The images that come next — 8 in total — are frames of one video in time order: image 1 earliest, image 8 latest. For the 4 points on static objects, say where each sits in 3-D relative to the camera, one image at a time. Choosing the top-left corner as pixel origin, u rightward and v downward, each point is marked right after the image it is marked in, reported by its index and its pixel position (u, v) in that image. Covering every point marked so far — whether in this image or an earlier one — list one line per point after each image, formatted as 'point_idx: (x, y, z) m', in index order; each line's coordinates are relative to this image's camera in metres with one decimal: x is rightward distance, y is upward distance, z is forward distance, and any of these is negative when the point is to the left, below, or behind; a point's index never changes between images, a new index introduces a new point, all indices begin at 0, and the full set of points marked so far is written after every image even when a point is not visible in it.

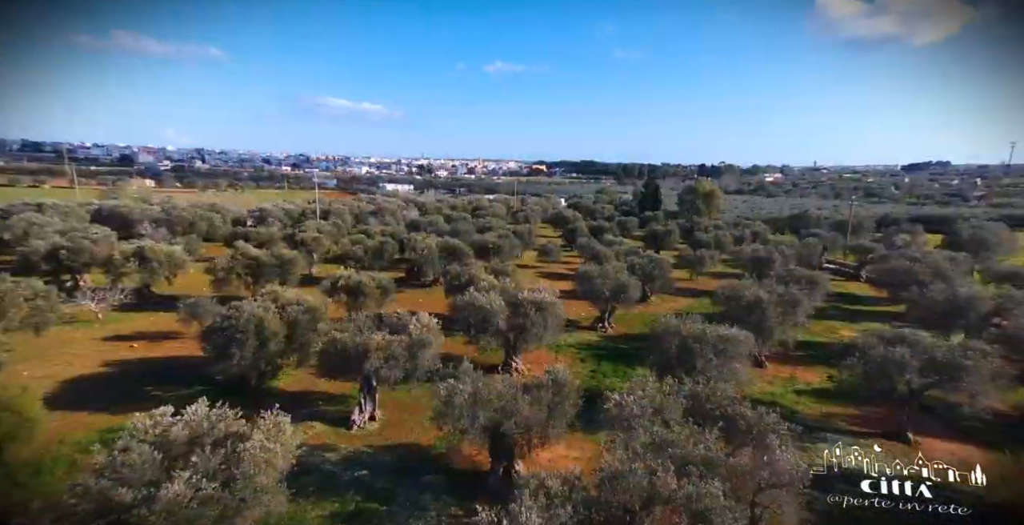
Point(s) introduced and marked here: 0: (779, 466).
0: (+6.7, -4.8, +14.8) m
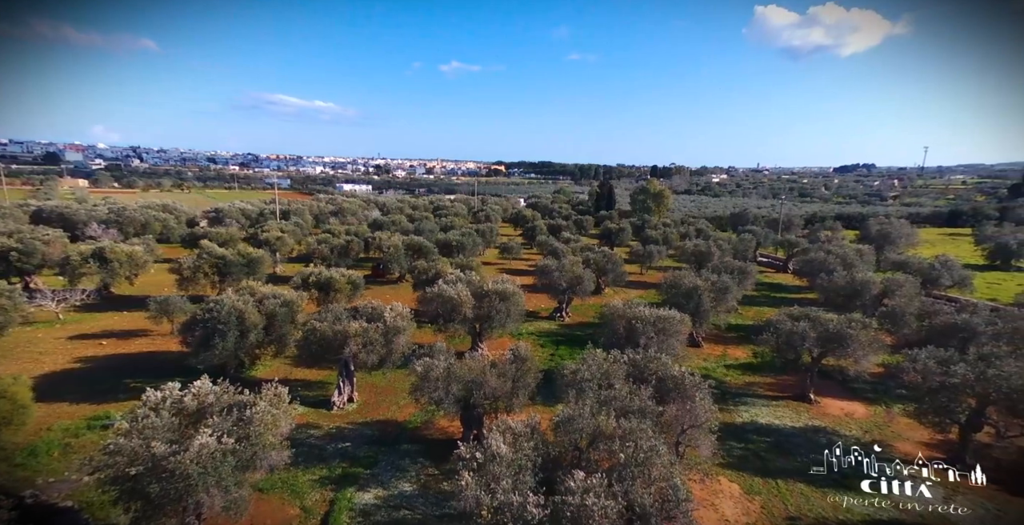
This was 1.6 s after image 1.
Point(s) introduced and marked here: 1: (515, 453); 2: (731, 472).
0: (+5.7, -4.4, +17.9) m
1: (+0.2, -4.3, +14.2) m
2: (+7.2, -6.8, +18.5) m
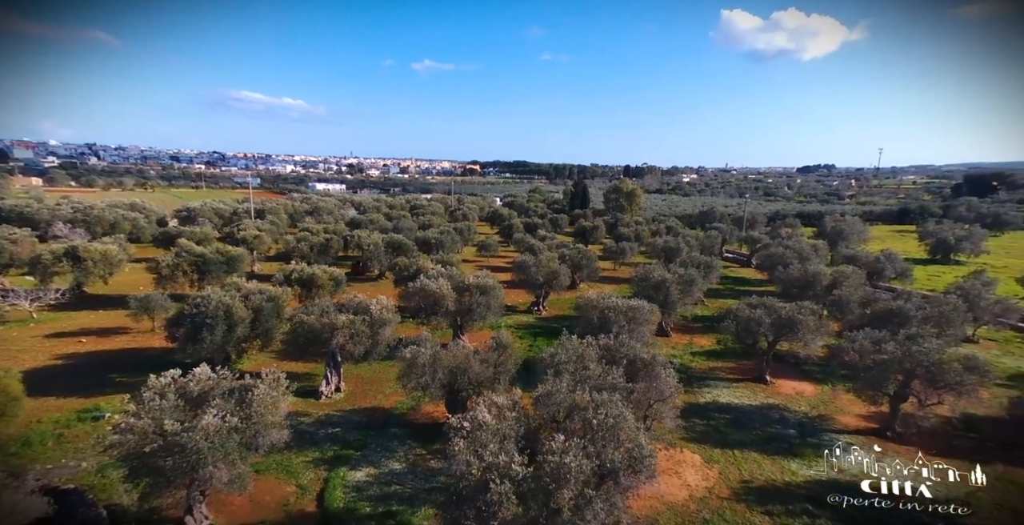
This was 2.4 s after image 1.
0: (+5.1, -4.2, +19.7) m
1: (-0.3, -4.1, +15.8) m
2: (+6.5, -6.5, +20.3) m
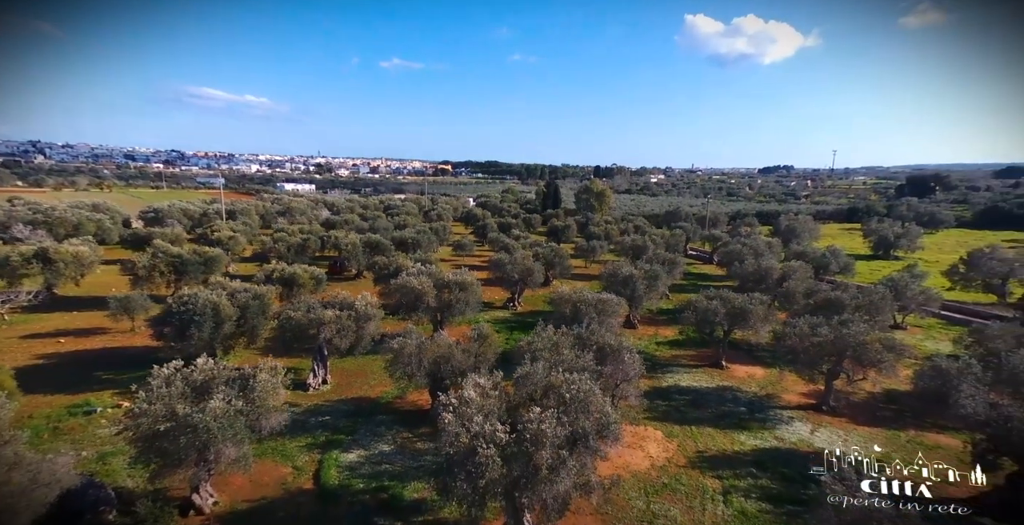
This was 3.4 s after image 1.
0: (+4.3, -4.0, +21.8) m
1: (-0.9, -3.9, +17.6) m
2: (+5.7, -6.4, +22.5) m
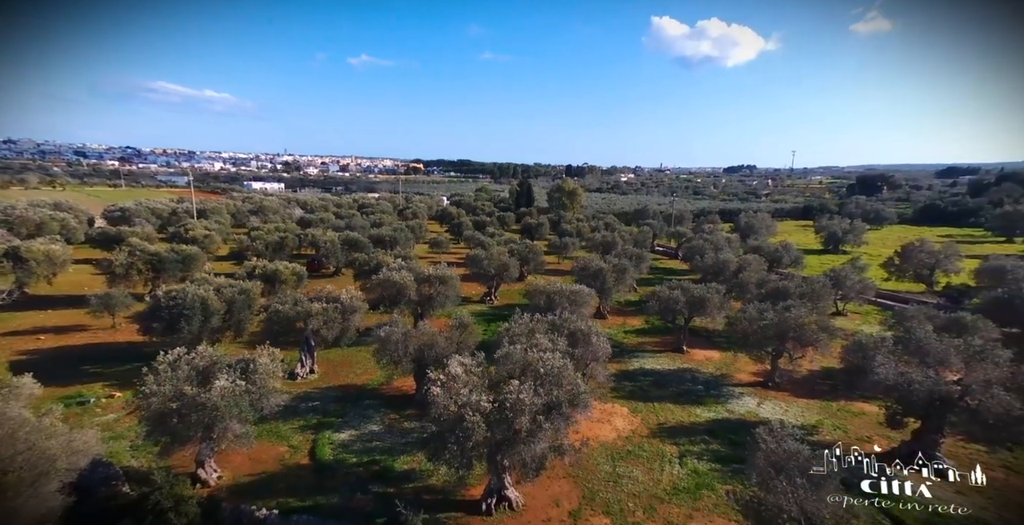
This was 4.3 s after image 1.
0: (+3.5, -3.7, +23.9) m
1: (-1.5, -3.7, +19.5) m
2: (+4.8, -6.1, +24.7) m
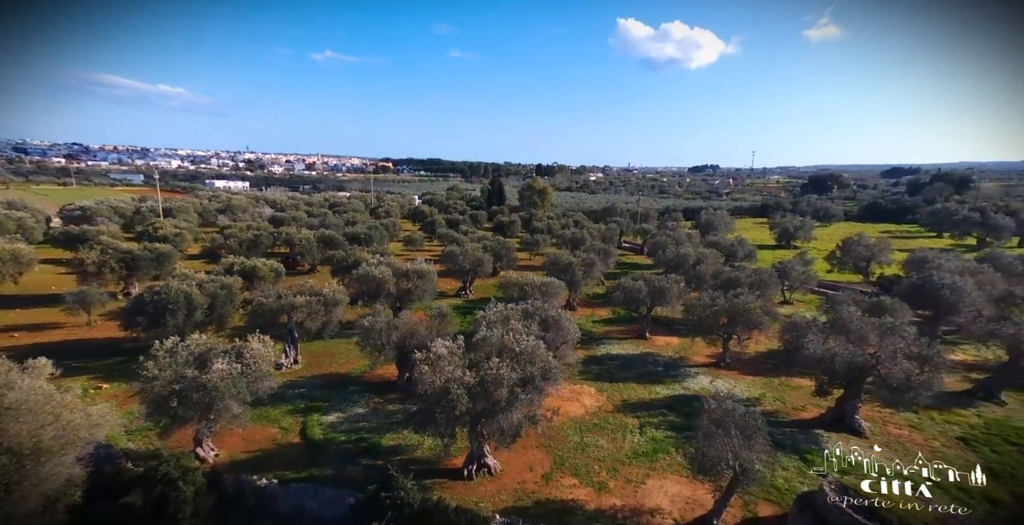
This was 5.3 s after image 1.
0: (+2.4, -3.4, +26.0) m
1: (-2.4, -3.4, +21.3) m
2: (+3.7, -5.7, +26.9) m
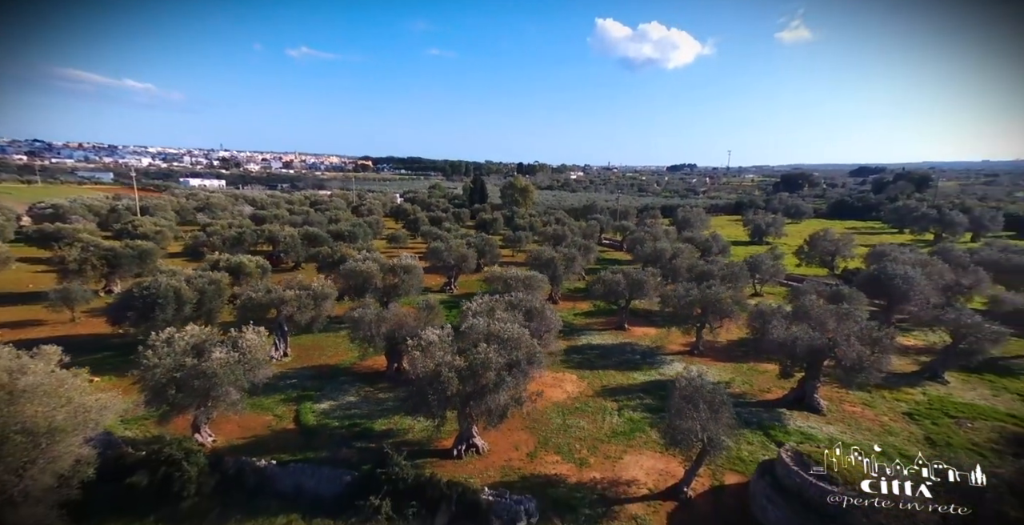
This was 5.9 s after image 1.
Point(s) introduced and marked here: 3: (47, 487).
0: (+1.7, -3.1, +27.2) m
1: (-2.9, -3.1, +22.4) m
2: (+3.0, -5.4, +28.1) m
3: (-14.3, -6.9, +17.6) m
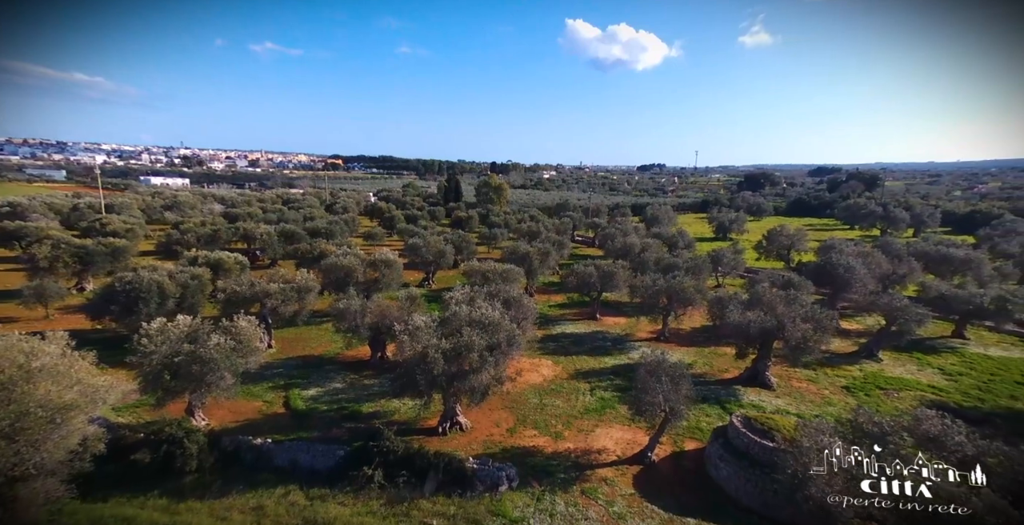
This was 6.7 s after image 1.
0: (+0.6, -2.7, +28.9) m
1: (-3.8, -2.7, +23.8) m
2: (+1.8, -5.0, +29.9) m
3: (-15.0, -6.6, +18.4) m
